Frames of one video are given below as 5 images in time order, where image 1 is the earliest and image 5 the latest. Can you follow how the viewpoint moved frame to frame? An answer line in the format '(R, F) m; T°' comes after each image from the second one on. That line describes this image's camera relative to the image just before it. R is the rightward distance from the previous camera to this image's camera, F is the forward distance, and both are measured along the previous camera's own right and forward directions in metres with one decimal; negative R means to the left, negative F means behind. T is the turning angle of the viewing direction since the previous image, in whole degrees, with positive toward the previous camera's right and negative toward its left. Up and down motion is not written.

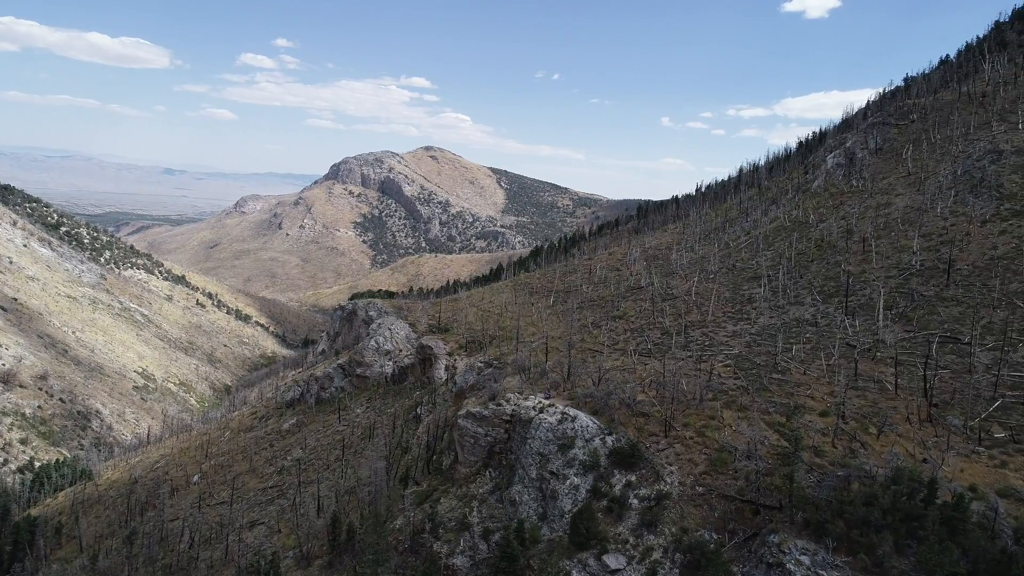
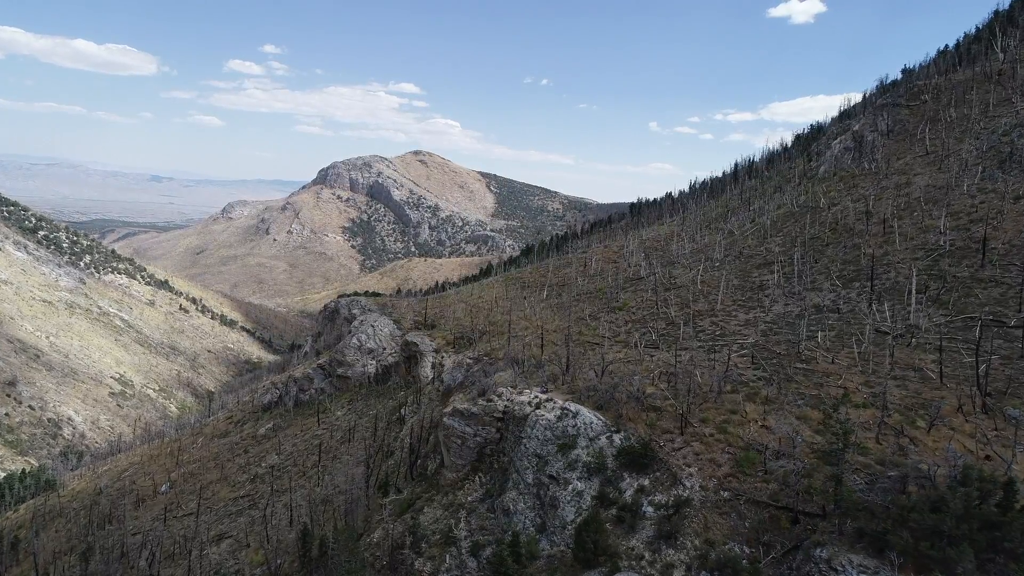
(-0.1, +3.9) m; +1°
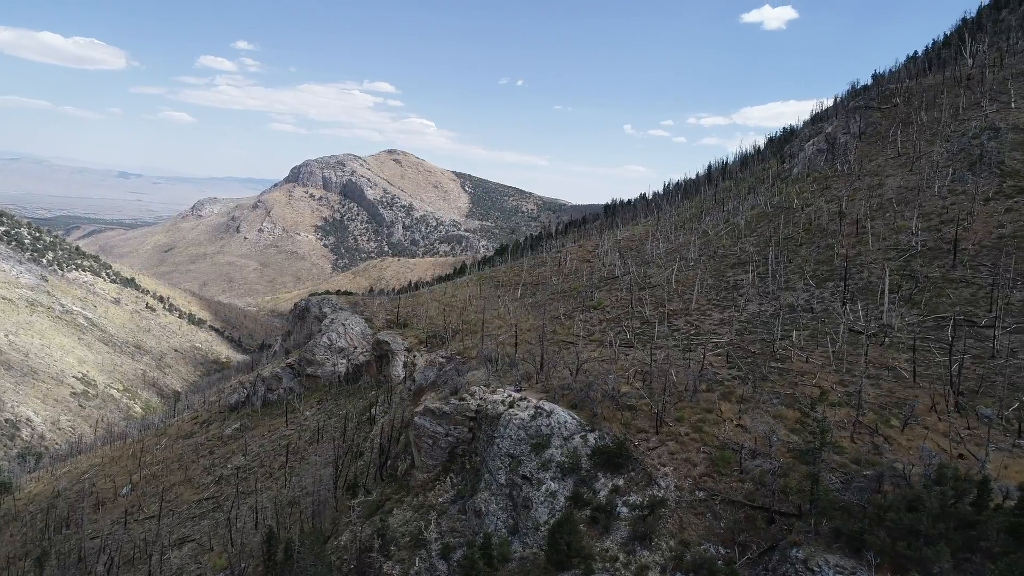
(+0.3, +0.8) m; +2°
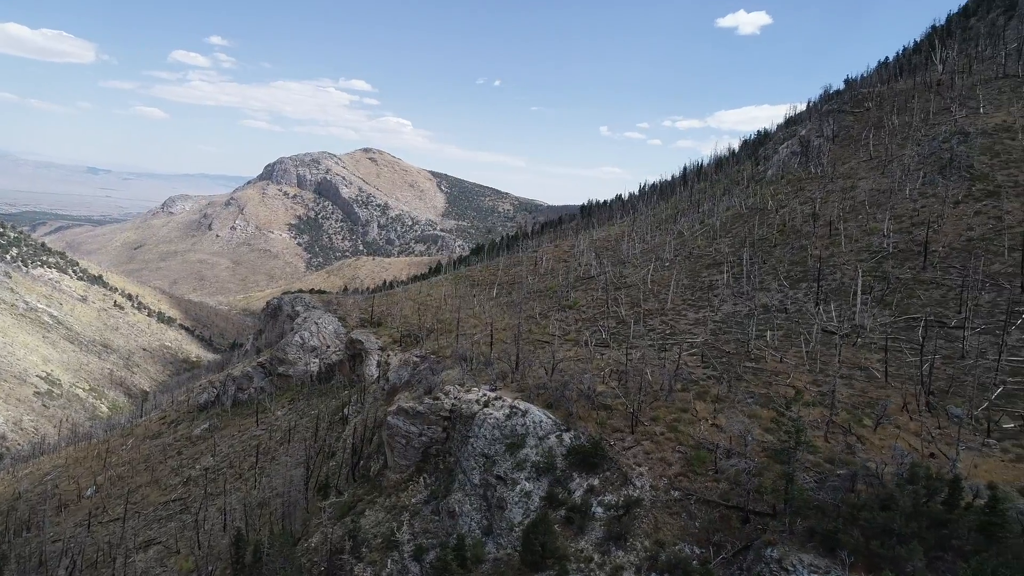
(+0.3, +0.5) m; +2°
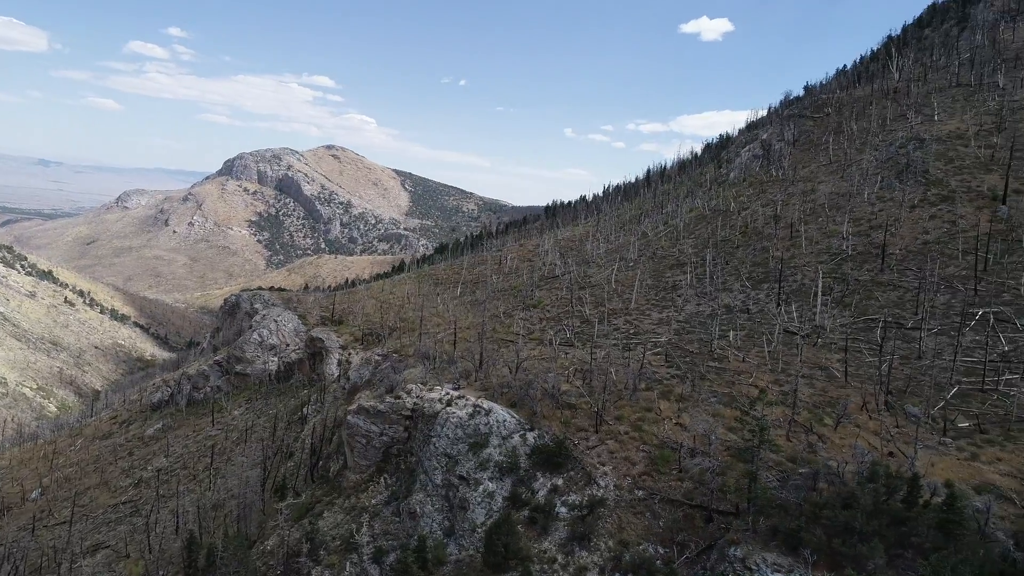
(+0.4, +0.7) m; +3°
